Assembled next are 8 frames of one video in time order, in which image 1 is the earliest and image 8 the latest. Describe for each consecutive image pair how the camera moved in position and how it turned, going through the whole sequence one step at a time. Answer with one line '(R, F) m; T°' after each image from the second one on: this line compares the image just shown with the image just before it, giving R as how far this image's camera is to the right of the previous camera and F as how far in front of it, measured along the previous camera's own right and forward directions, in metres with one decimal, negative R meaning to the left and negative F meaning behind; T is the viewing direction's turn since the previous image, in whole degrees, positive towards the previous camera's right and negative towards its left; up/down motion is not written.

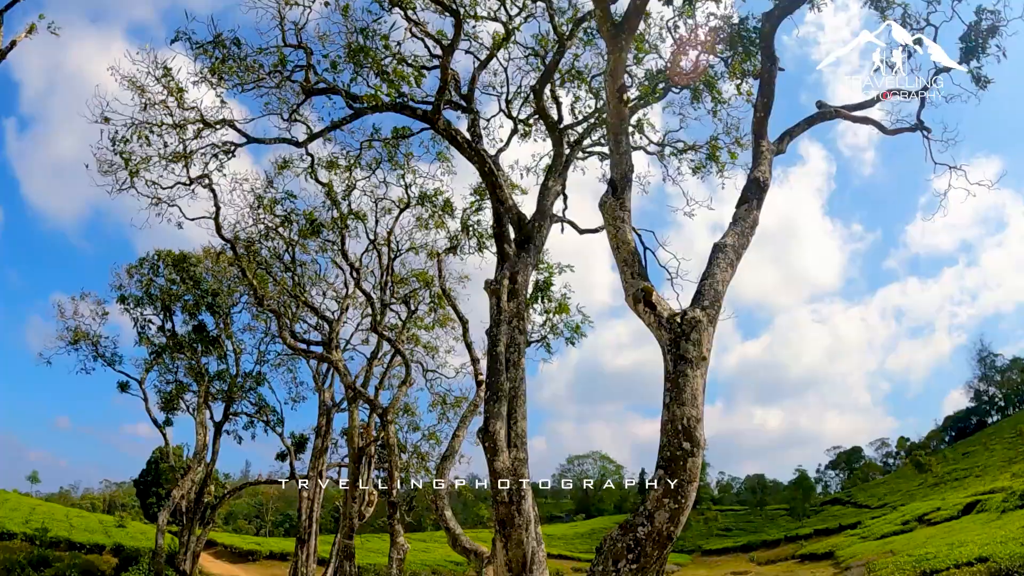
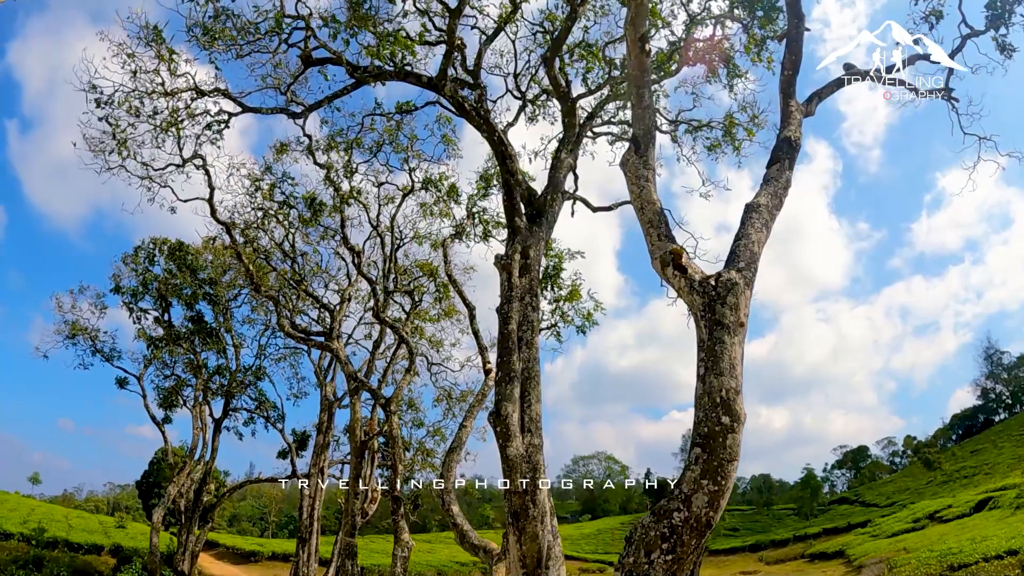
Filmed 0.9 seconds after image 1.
(-0.1, +0.6) m; 0°
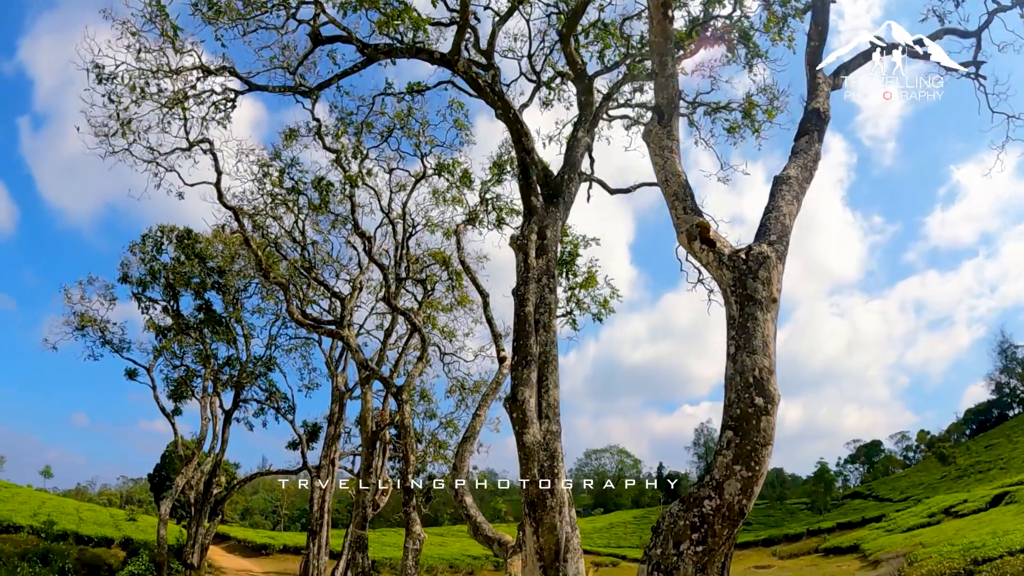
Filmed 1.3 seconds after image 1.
(-0.1, +0.3) m; -1°
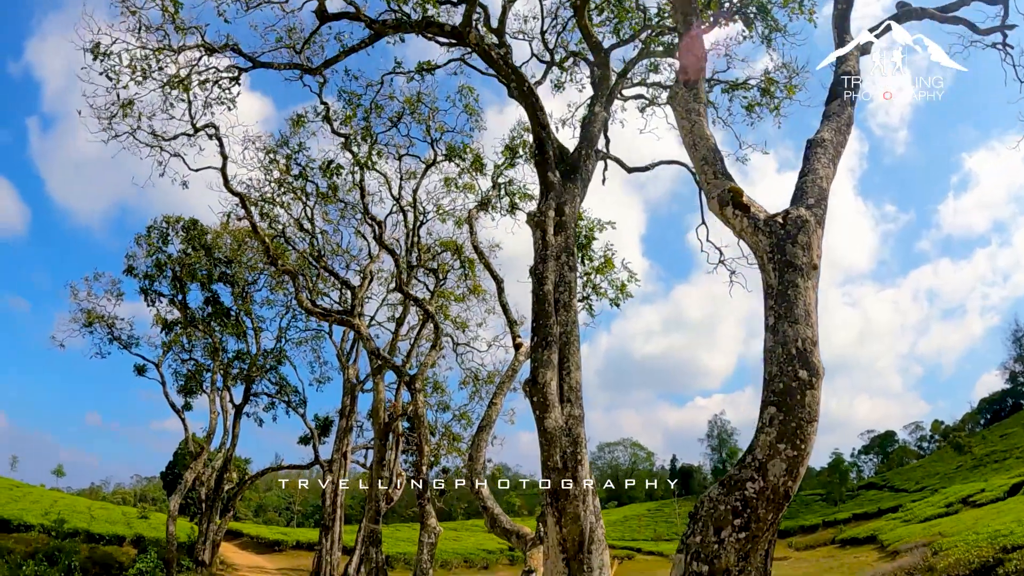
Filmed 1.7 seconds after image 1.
(-0.1, +0.3) m; -1°
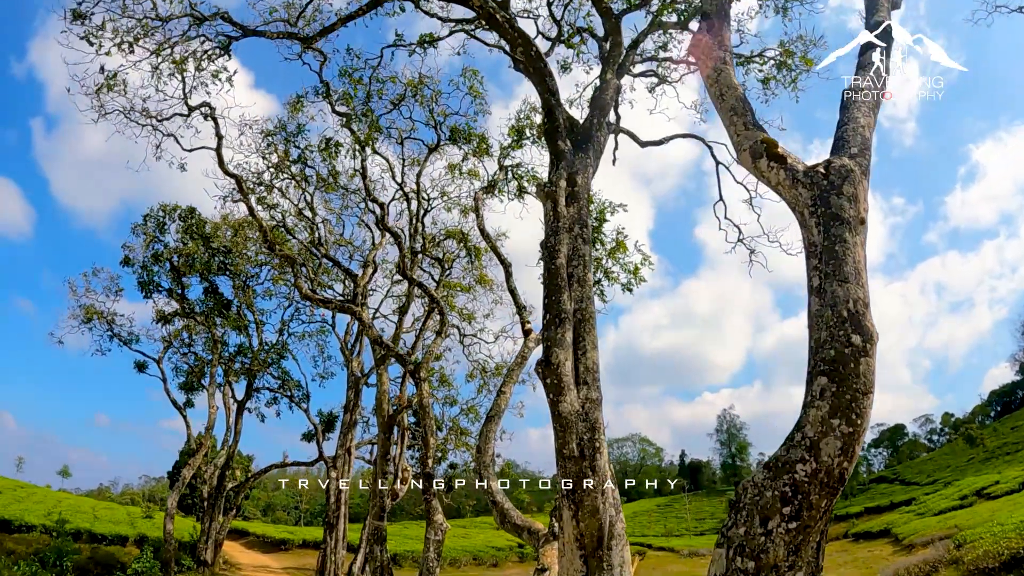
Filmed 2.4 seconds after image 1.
(0.0, +0.5) m; -1°
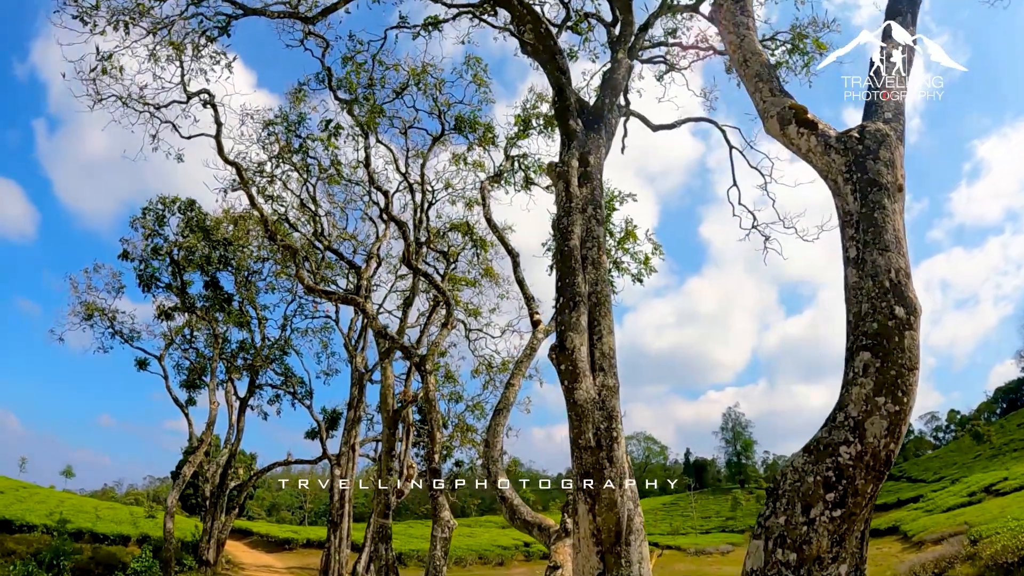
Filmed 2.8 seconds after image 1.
(-0.1, +0.3) m; 0°
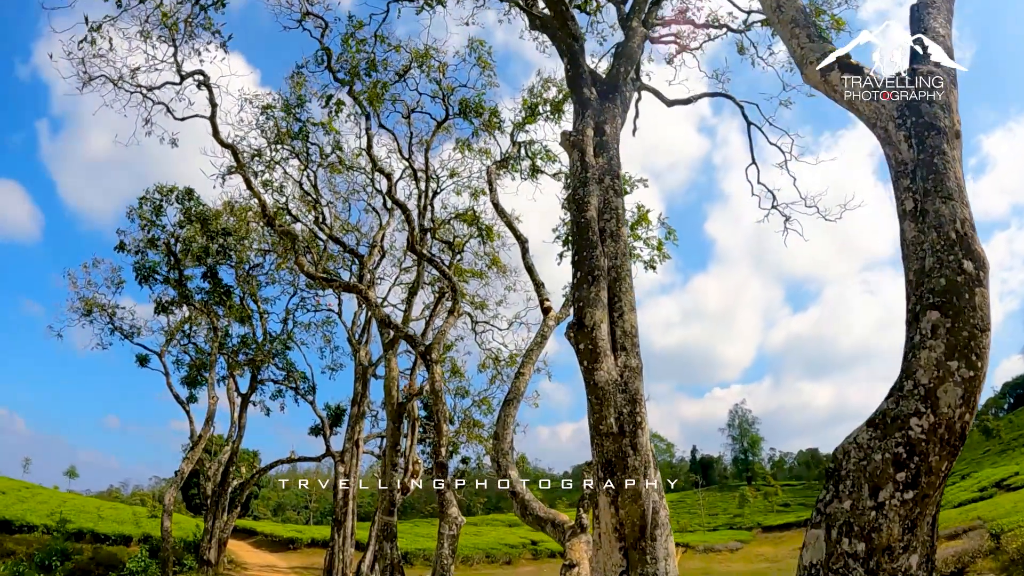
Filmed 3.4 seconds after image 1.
(-0.1, +0.4) m; 0°
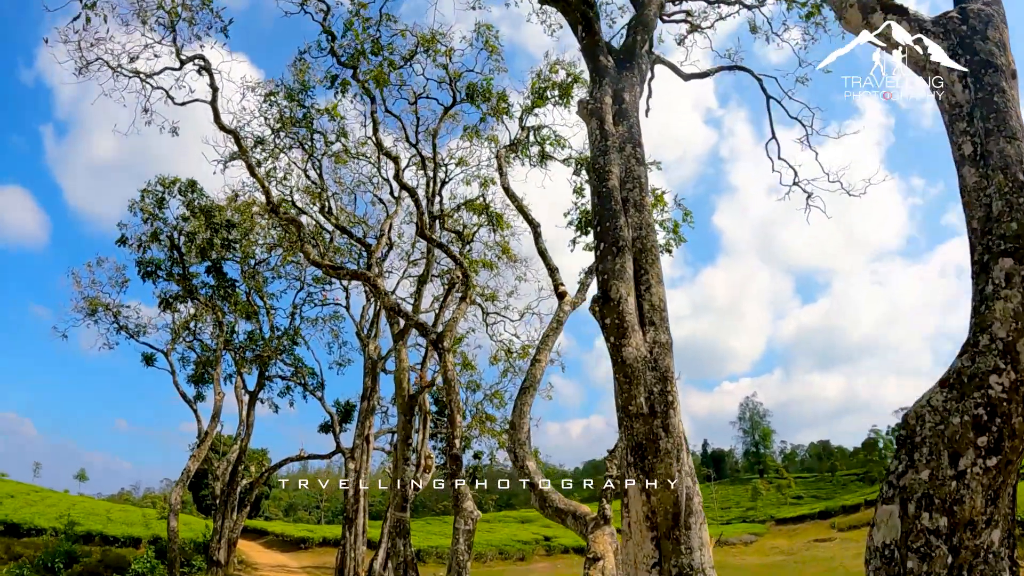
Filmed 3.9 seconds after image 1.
(-0.1, +0.3) m; -1°
